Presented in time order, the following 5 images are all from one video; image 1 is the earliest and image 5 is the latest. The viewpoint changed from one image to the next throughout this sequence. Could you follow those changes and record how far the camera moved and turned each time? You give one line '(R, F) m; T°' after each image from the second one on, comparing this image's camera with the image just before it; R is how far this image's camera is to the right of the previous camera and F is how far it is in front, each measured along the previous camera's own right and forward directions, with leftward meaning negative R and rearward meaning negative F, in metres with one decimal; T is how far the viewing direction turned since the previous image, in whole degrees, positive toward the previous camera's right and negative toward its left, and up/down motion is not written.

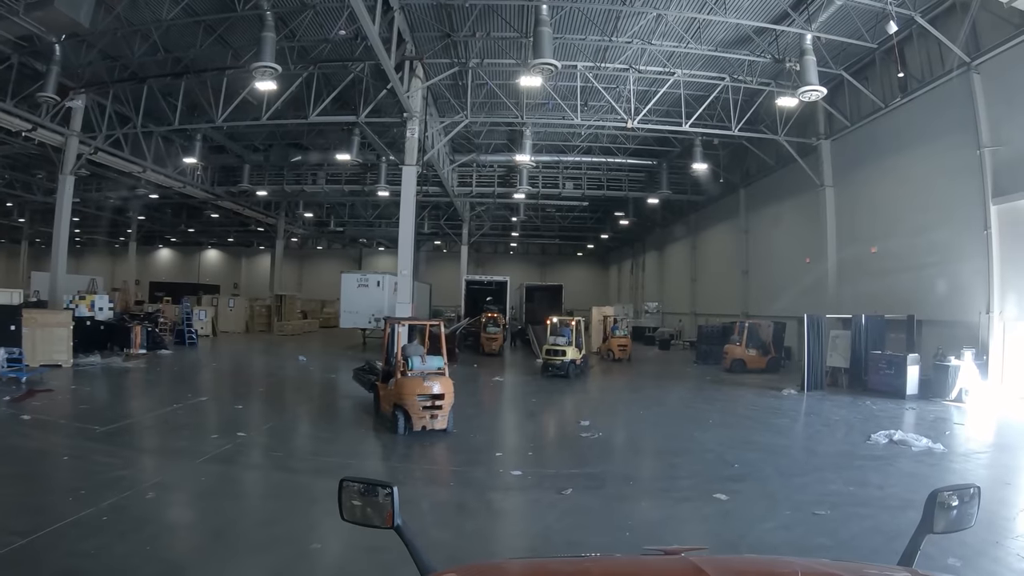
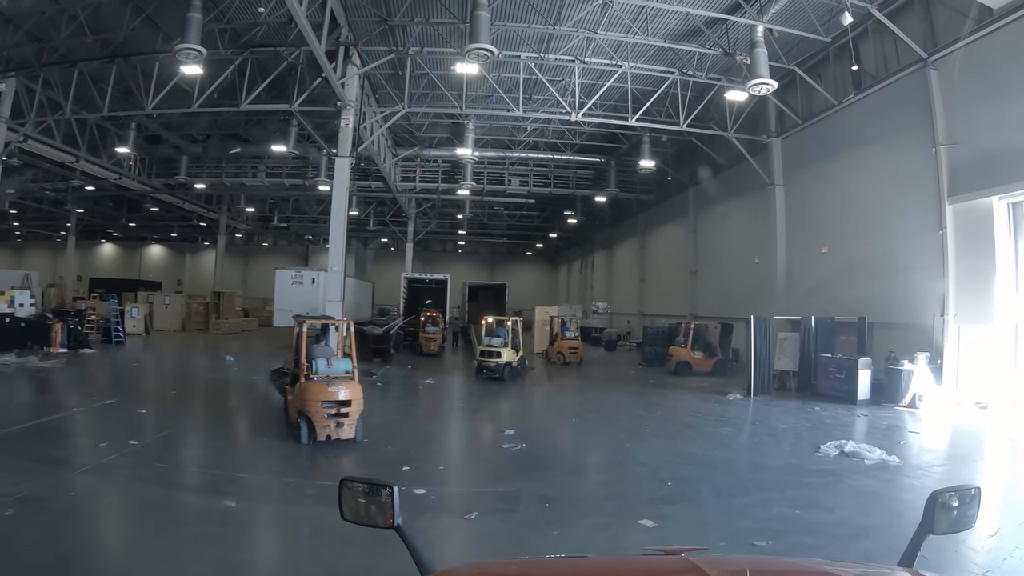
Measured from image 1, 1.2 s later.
(+1.1, +0.6) m; +1°
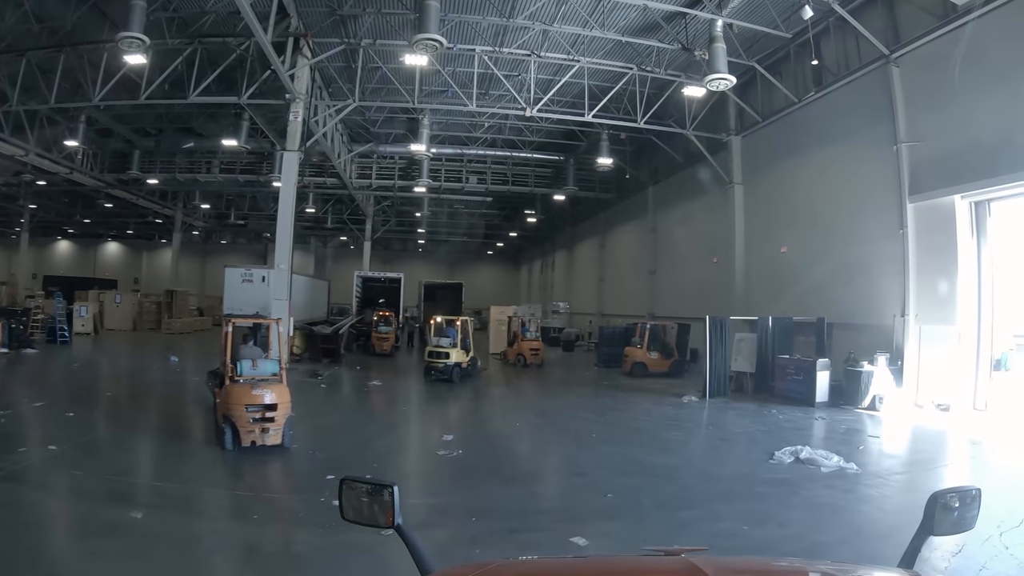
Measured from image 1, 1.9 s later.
(+0.8, +0.3) m; +1°
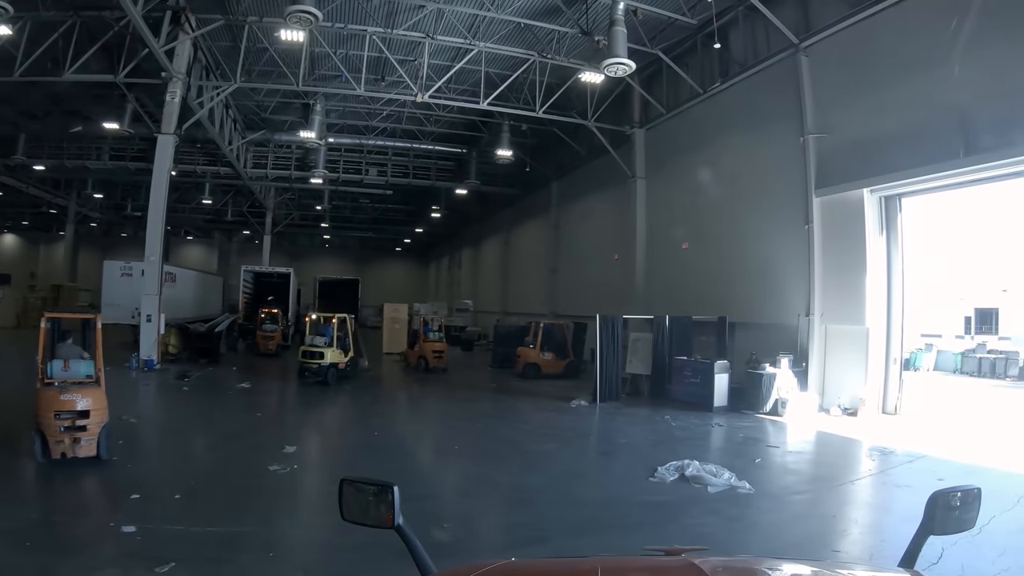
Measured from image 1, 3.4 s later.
(+1.8, +0.7) m; +2°
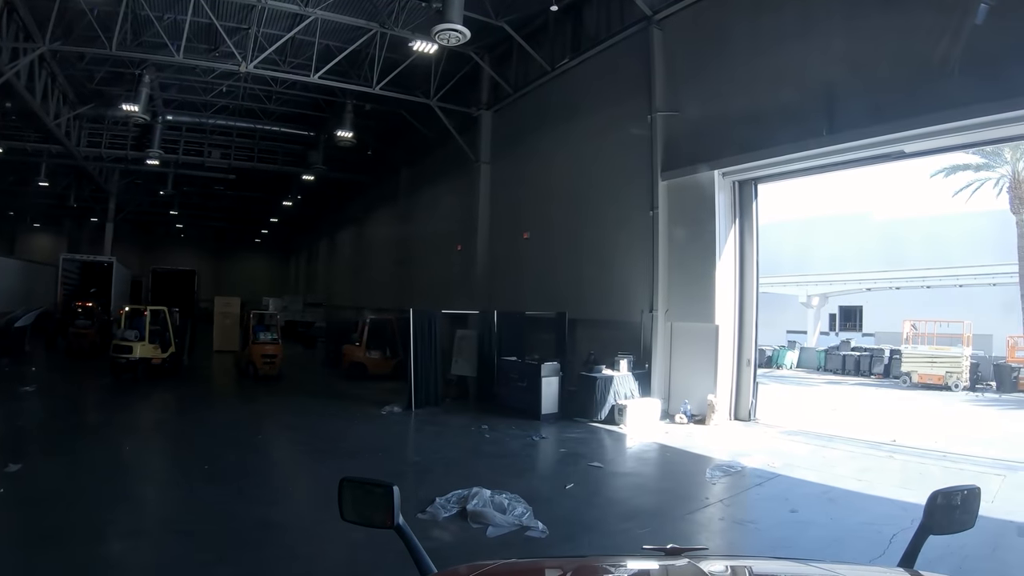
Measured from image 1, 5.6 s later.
(+2.7, +0.7) m; +2°
